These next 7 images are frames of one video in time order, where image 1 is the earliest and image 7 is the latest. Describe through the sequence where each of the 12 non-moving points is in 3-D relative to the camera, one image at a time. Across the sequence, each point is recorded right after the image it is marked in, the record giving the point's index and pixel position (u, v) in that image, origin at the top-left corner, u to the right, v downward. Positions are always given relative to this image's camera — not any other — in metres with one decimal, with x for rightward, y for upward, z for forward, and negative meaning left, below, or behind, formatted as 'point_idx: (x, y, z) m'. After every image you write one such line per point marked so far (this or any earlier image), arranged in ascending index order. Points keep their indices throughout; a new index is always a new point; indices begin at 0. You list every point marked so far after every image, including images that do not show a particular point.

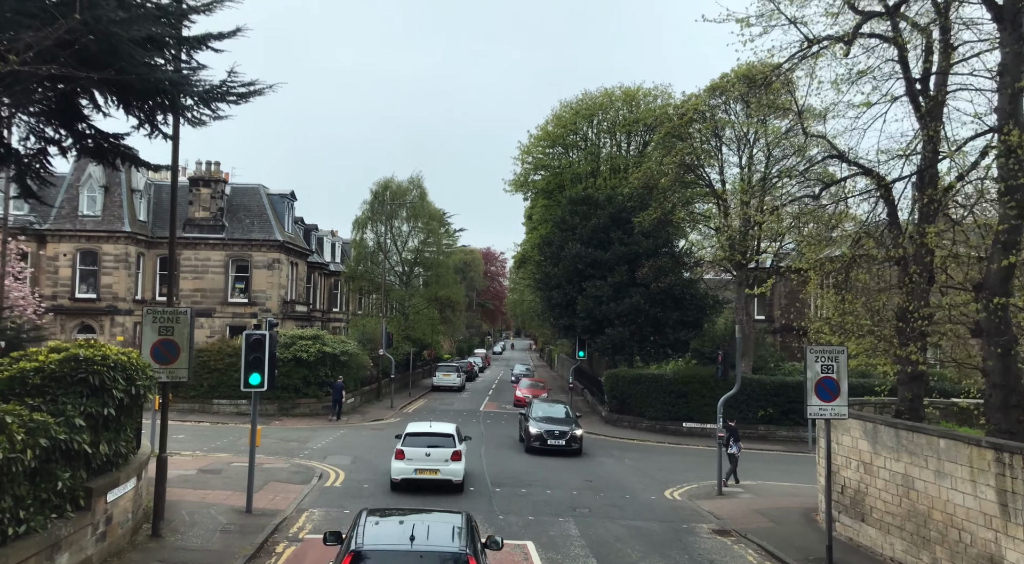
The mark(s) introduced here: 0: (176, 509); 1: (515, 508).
0: (-5.8, -4.0, +12.7) m
1: (+0.1, -4.5, +14.4) m
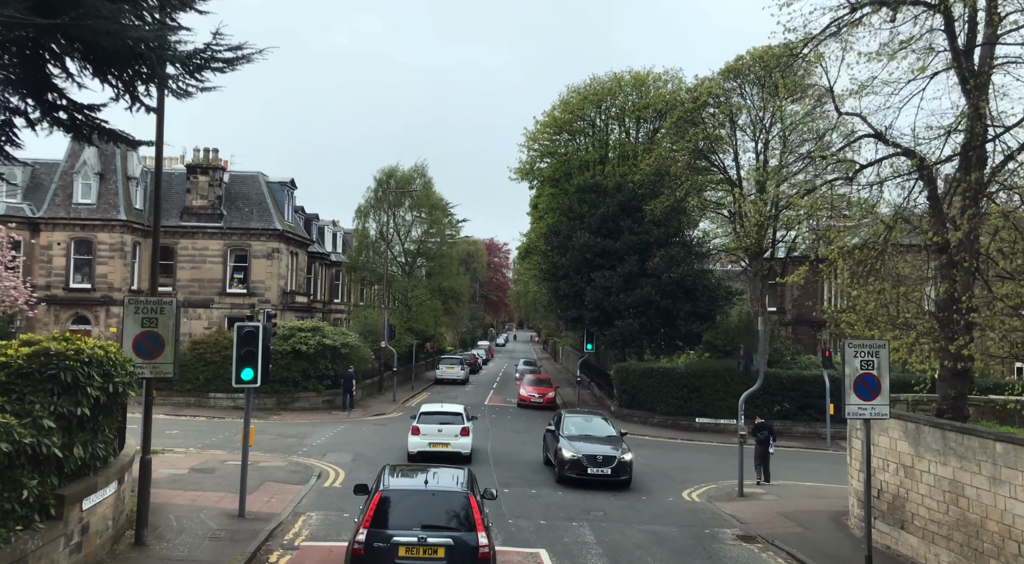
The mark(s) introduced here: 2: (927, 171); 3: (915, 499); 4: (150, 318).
0: (-5.6, -3.8, +11.8) m
1: (+0.3, -4.3, +13.6) m
2: (+7.1, +1.9, +12.4) m
3: (+6.0, -3.2, +10.8) m
4: (-5.3, -0.5, +10.6) m
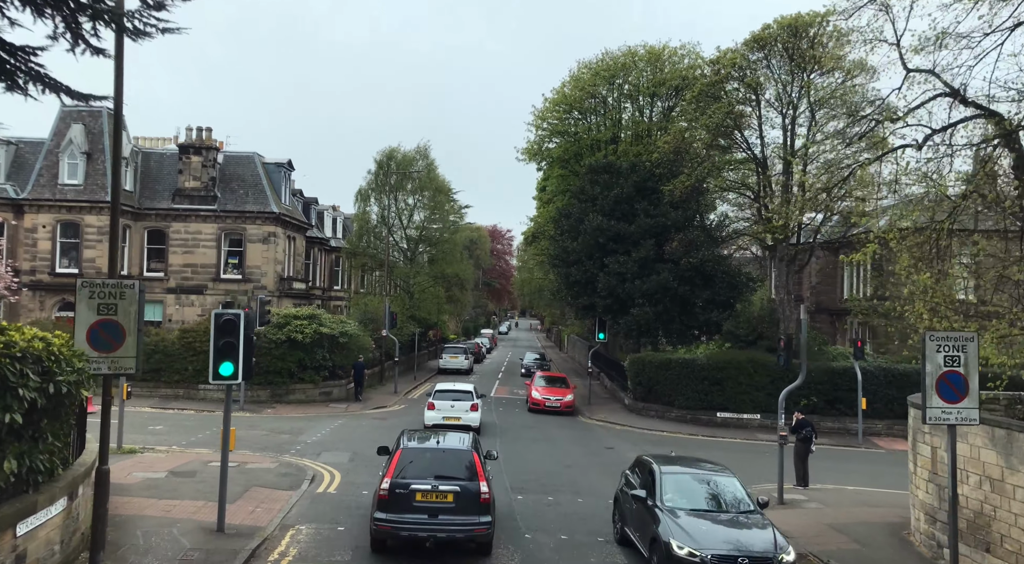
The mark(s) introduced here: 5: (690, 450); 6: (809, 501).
0: (-5.4, -3.5, +10.3) m
1: (+0.5, -4.0, +12.0) m
2: (+7.4, +2.1, +10.7) m
3: (+6.2, -3.0, +9.2) m
4: (-5.0, -0.3, +9.0) m
5: (+4.7, -4.5, +19.6) m
6: (+5.7, -4.2, +14.1) m
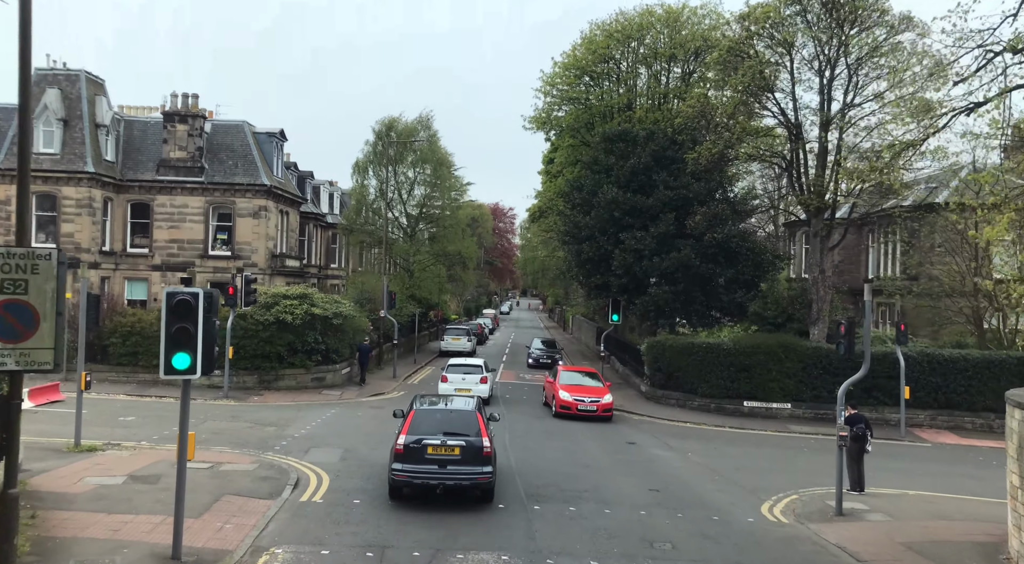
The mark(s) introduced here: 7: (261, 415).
0: (-5.1, -3.2, +8.3) m
1: (+0.8, -3.6, +10.1) m
2: (+7.6, +2.5, +8.6) m
3: (+6.5, -2.7, +7.2) m
4: (-4.7, 0.0, +6.9) m
5: (+5.0, -3.9, +17.7) m
6: (+6.0, -3.8, +12.1) m
7: (-6.6, -3.5, +19.1) m
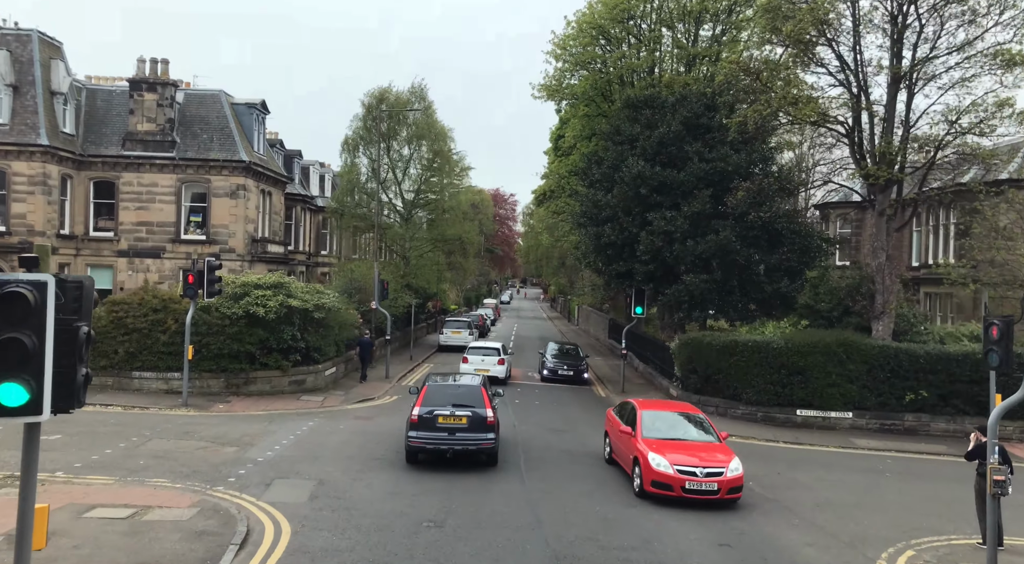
0: (-4.8, -3.0, +5.0) m
1: (+1.1, -3.5, +6.8) m
2: (+8.0, +2.6, +5.3) m
3: (+6.8, -2.6, +3.9) m
4: (-4.4, +0.1, +3.6) m
5: (+5.3, -3.7, +14.4) m
6: (+6.3, -3.6, +8.9) m
7: (-6.3, -3.2, +15.8) m
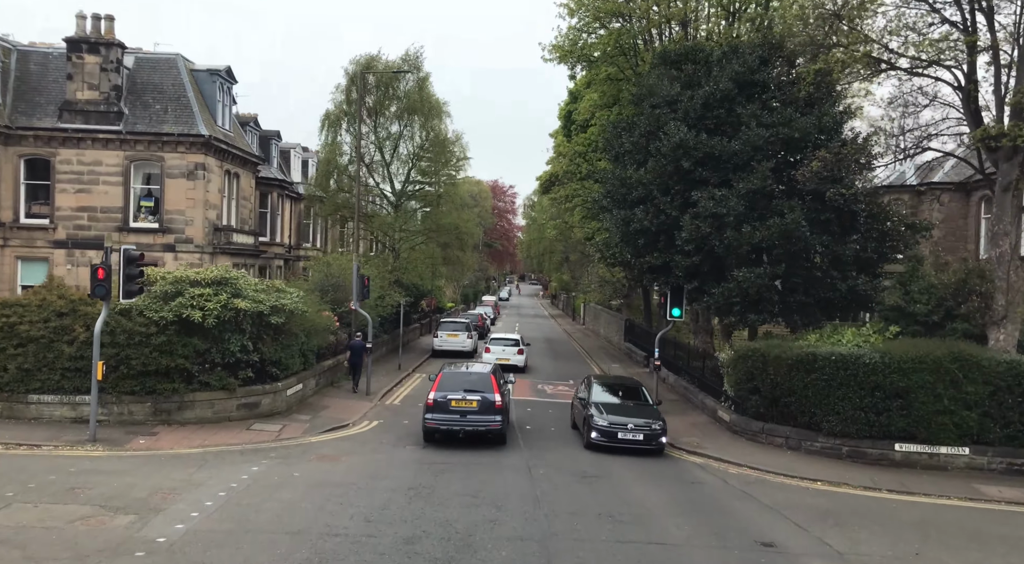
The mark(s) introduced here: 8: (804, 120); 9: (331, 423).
0: (-4.5, -3.0, +0.7) m
1: (+1.4, -3.4, +2.5) m
2: (+8.3, +2.6, +0.9) m
3: (+7.1, -2.6, -0.4) m
4: (-4.1, +0.1, -0.8) m
5: (+5.6, -3.6, +10.1) m
6: (+6.6, -3.6, +4.6) m
7: (-6.0, -3.1, +11.5) m
8: (+6.8, +3.8, +17.1) m
9: (-4.1, -3.1, +16.1) m
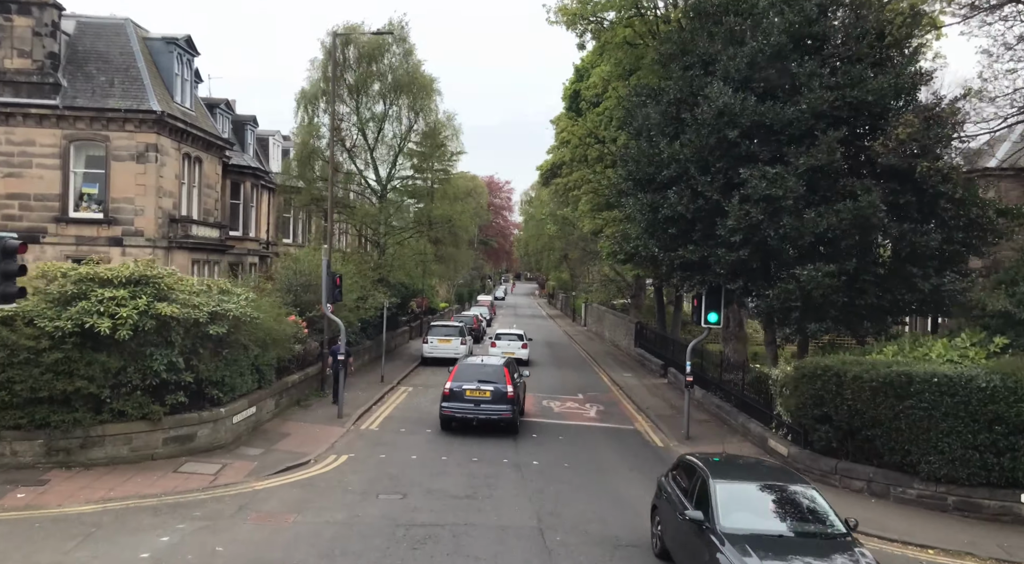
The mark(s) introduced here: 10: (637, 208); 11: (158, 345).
0: (-4.3, -3.0, -2.8) m
1: (+1.5, -3.4, -0.9) m
2: (+8.4, +2.6, -2.4) m
3: (+7.3, -2.6, -3.7) m
4: (-3.9, +0.1, -4.2) m
5: (+5.7, -3.6, +6.7) m
6: (+6.7, -3.6, +1.2) m
7: (-5.9, -3.1, +8.0) m
8: (+6.9, +3.8, +13.7) m
9: (-4.0, -3.1, +12.7) m
10: (+2.7, +1.7, +16.1) m
11: (-5.8, -1.0, +11.9) m
